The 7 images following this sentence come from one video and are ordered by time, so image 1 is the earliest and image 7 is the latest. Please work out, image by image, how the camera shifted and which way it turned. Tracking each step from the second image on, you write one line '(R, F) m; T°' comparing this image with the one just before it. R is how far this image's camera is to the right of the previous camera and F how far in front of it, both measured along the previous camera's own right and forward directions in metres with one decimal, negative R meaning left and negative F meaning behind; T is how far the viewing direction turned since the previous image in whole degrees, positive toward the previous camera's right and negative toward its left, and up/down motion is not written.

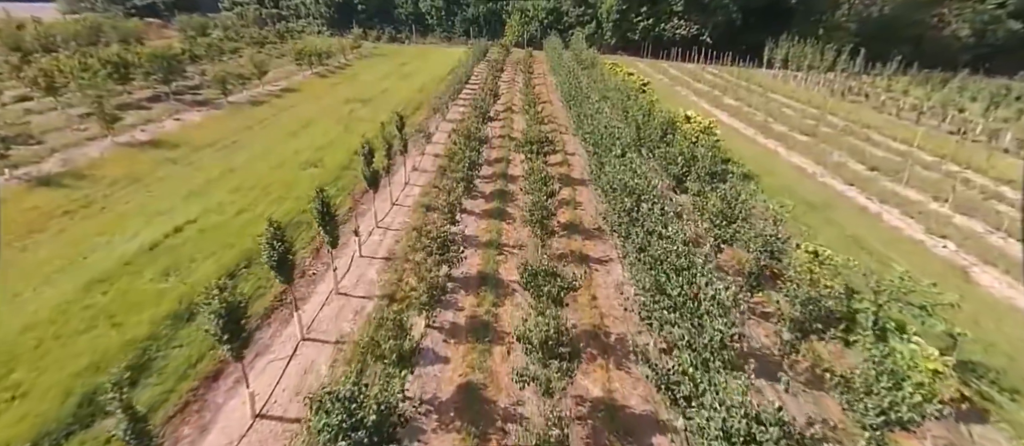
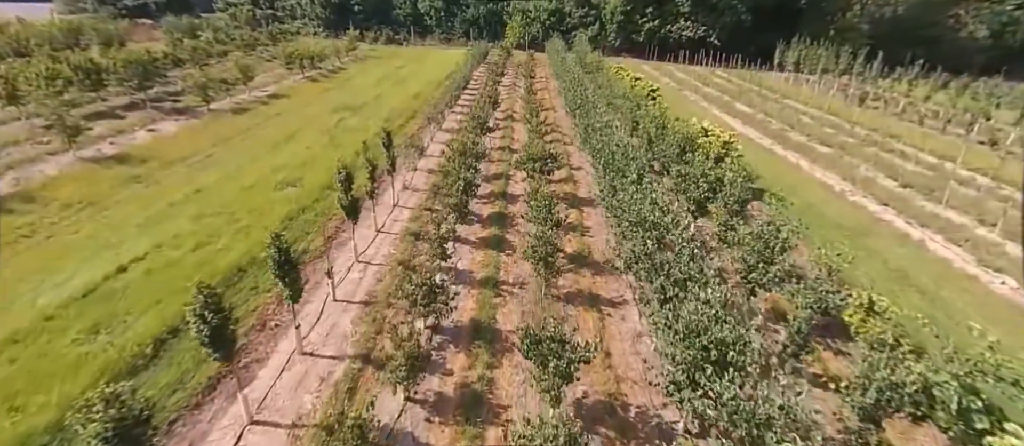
(+0.1, +2.2) m; 0°
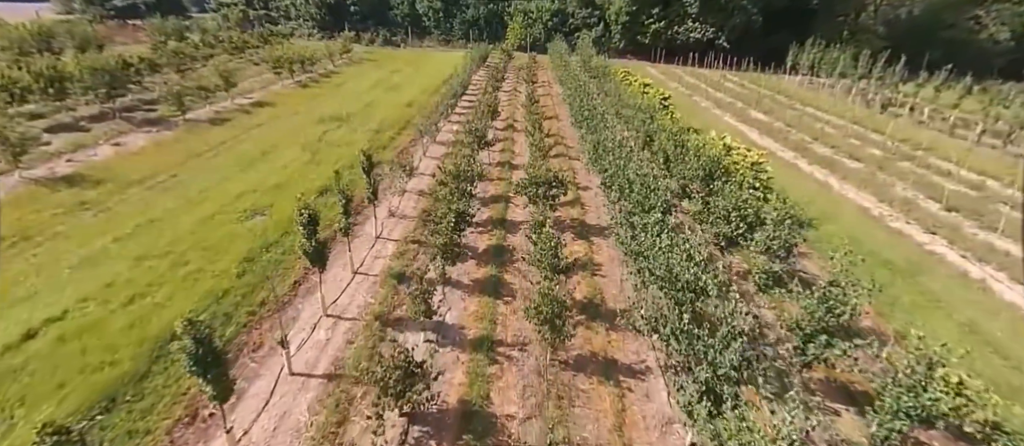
(+0.1, +2.5) m; 0°
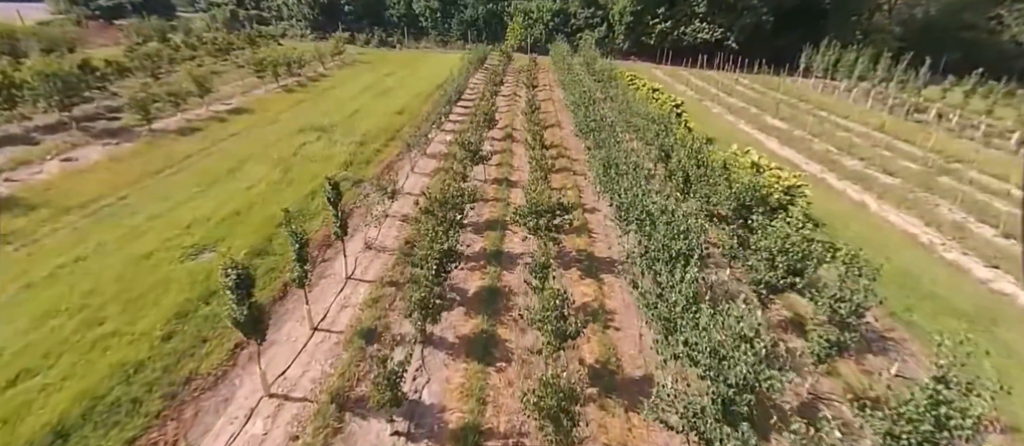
(+0.2, +2.7) m; 0°
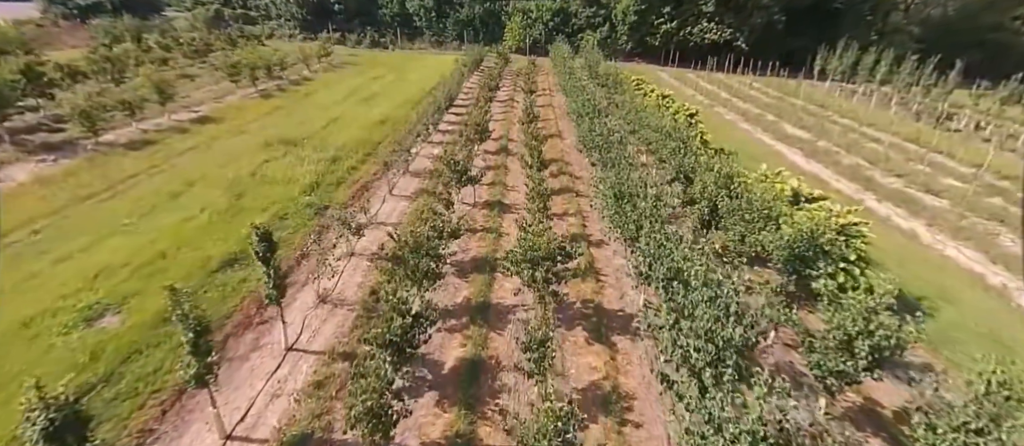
(+0.3, +3.2) m; 0°
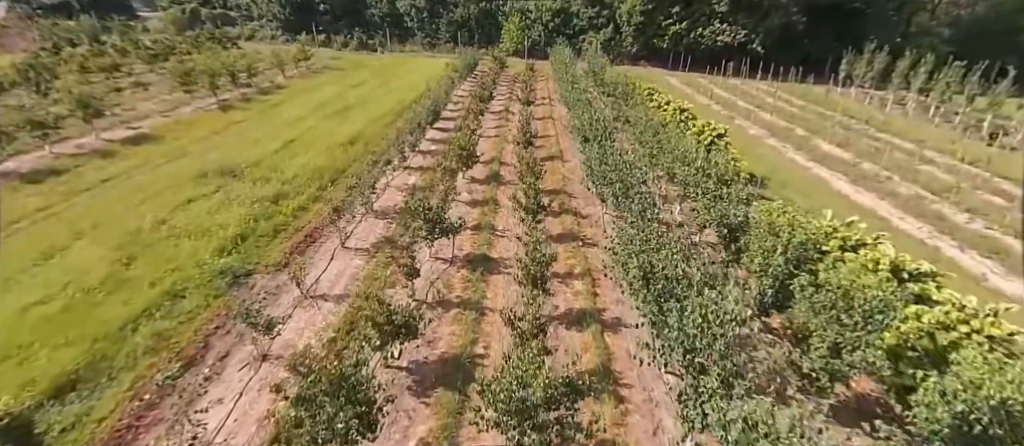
(+0.4, +4.7) m; 0°
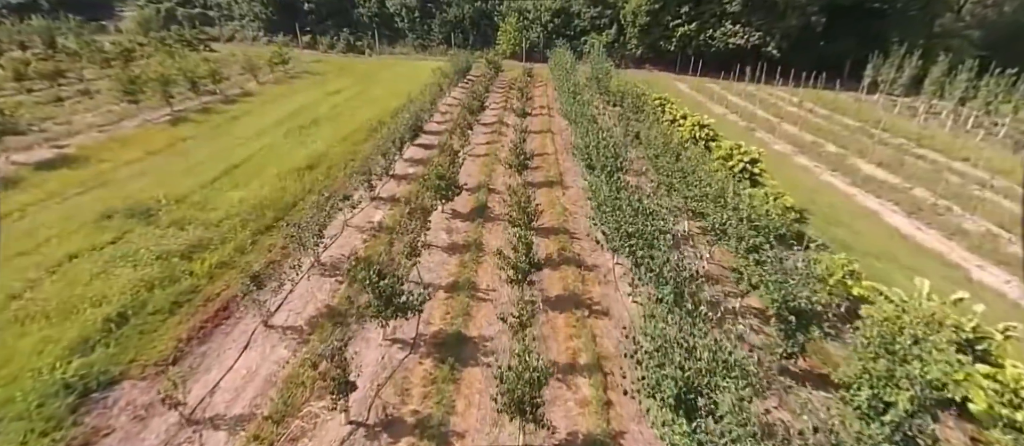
(+0.5, +4.1) m; 0°
